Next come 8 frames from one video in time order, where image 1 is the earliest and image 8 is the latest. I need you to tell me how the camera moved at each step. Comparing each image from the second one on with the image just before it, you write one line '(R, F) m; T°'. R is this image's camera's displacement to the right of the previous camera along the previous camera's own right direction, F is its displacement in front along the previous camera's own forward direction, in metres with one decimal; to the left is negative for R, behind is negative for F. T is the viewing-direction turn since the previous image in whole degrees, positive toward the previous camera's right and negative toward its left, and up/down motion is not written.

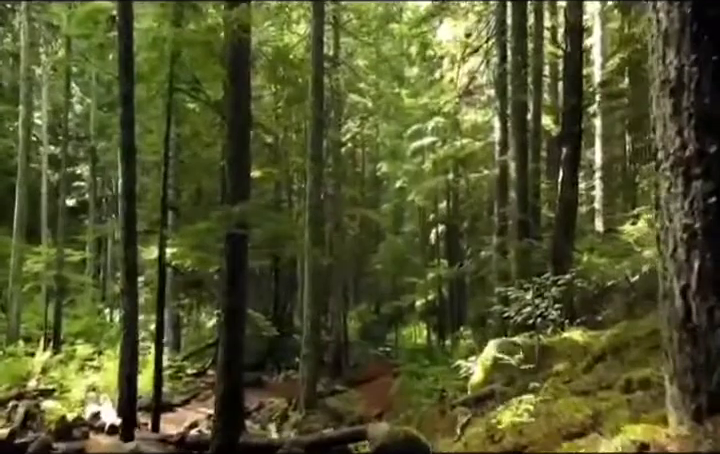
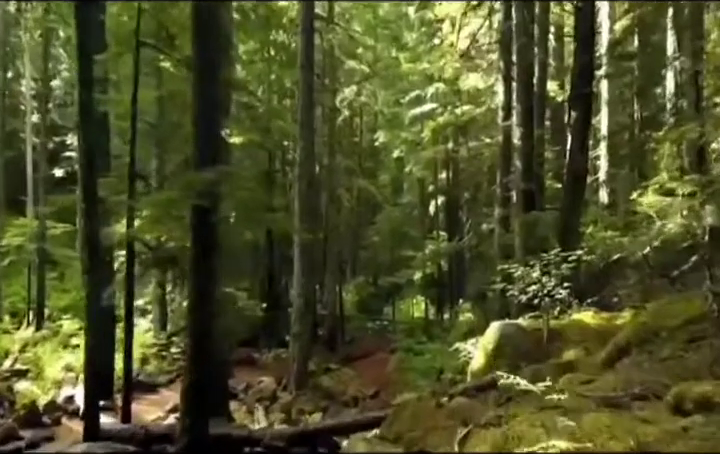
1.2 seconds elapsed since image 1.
(+0.2, +1.1) m; 0°
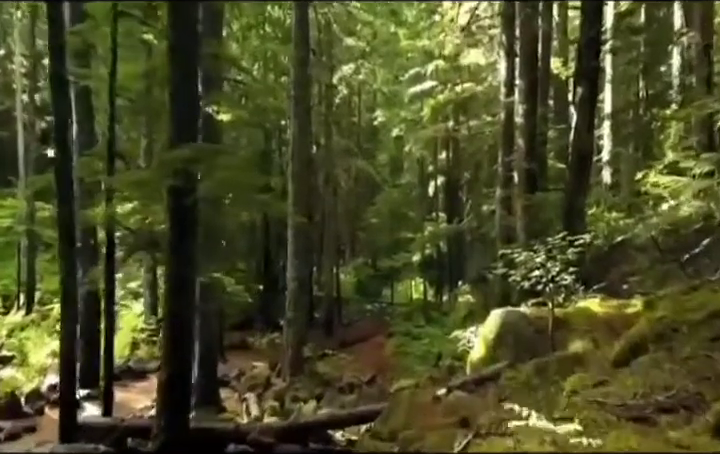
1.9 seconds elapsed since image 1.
(+0.1, +0.6) m; 0°
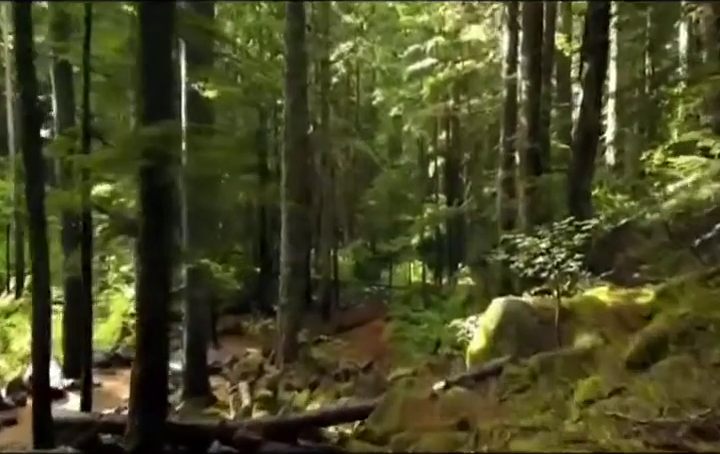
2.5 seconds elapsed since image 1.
(+0.1, +0.6) m; 0°
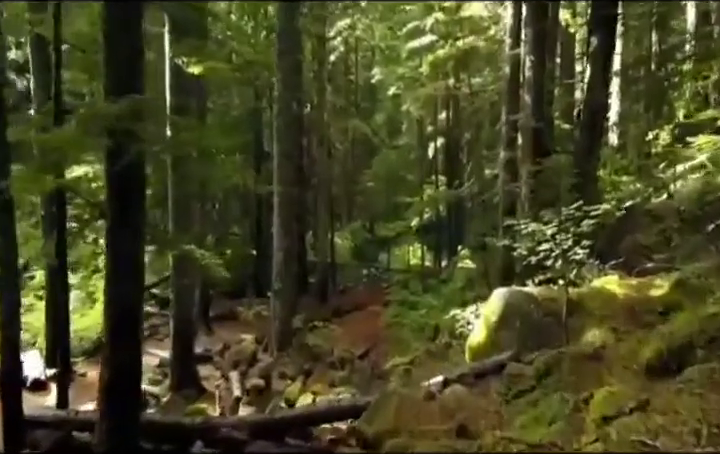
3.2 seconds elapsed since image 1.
(+0.1, +0.6) m; 0°
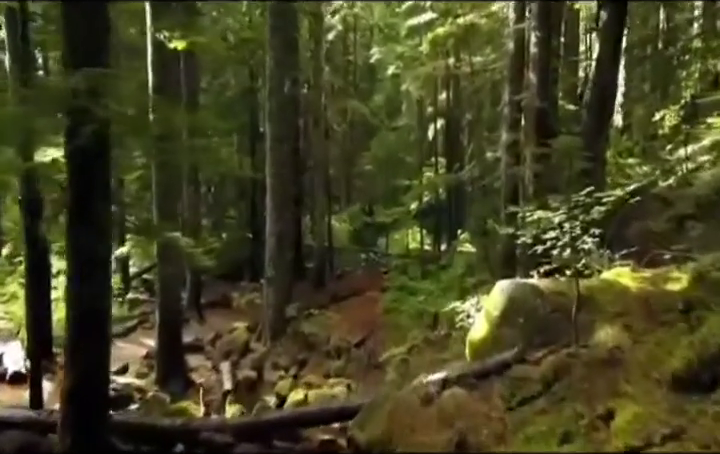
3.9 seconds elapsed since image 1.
(+0.1, +0.6) m; 0°
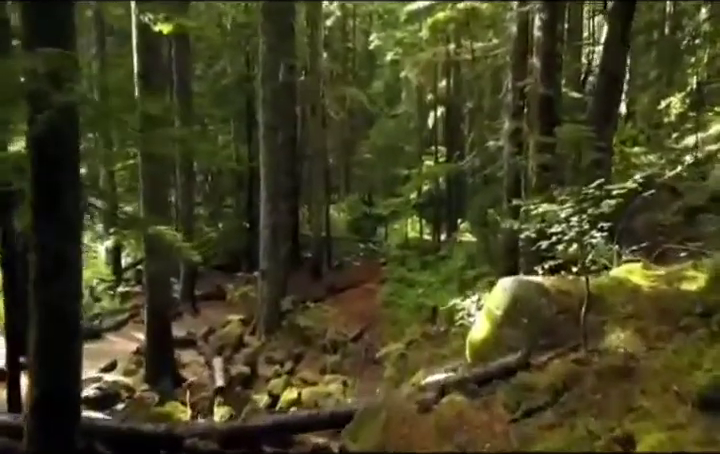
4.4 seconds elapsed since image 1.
(+0.1, +0.5) m; 0°
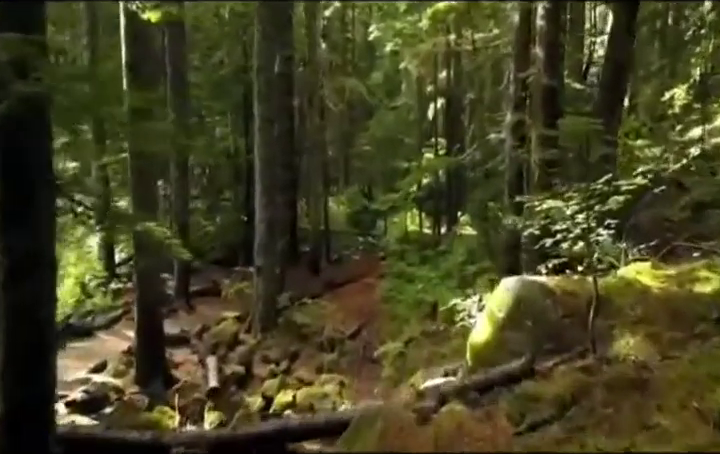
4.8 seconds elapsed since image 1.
(+0.1, +0.4) m; 0°
